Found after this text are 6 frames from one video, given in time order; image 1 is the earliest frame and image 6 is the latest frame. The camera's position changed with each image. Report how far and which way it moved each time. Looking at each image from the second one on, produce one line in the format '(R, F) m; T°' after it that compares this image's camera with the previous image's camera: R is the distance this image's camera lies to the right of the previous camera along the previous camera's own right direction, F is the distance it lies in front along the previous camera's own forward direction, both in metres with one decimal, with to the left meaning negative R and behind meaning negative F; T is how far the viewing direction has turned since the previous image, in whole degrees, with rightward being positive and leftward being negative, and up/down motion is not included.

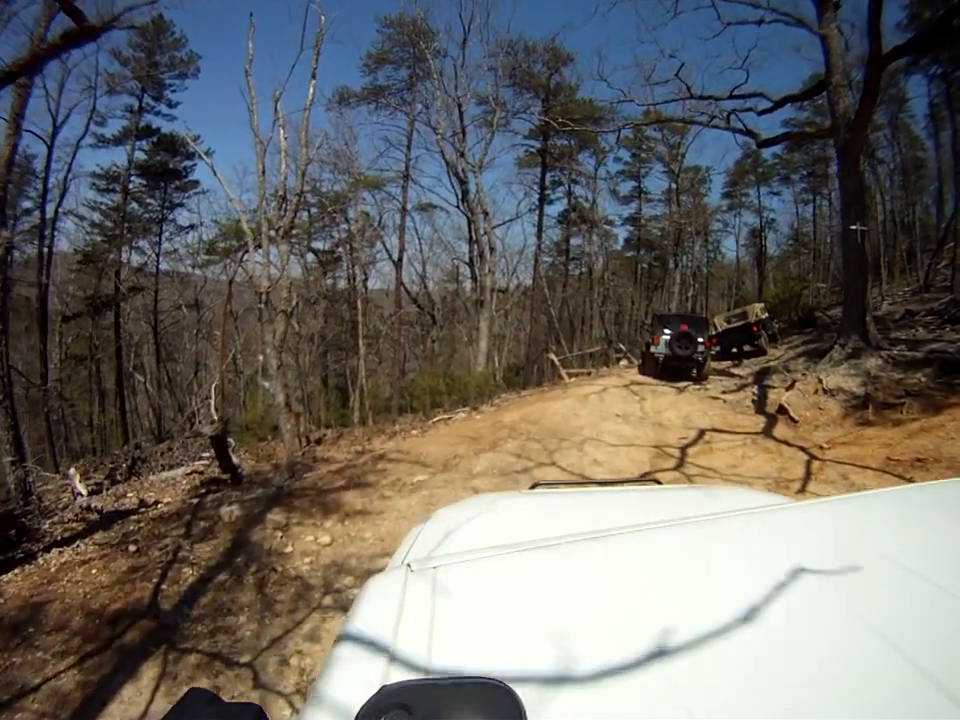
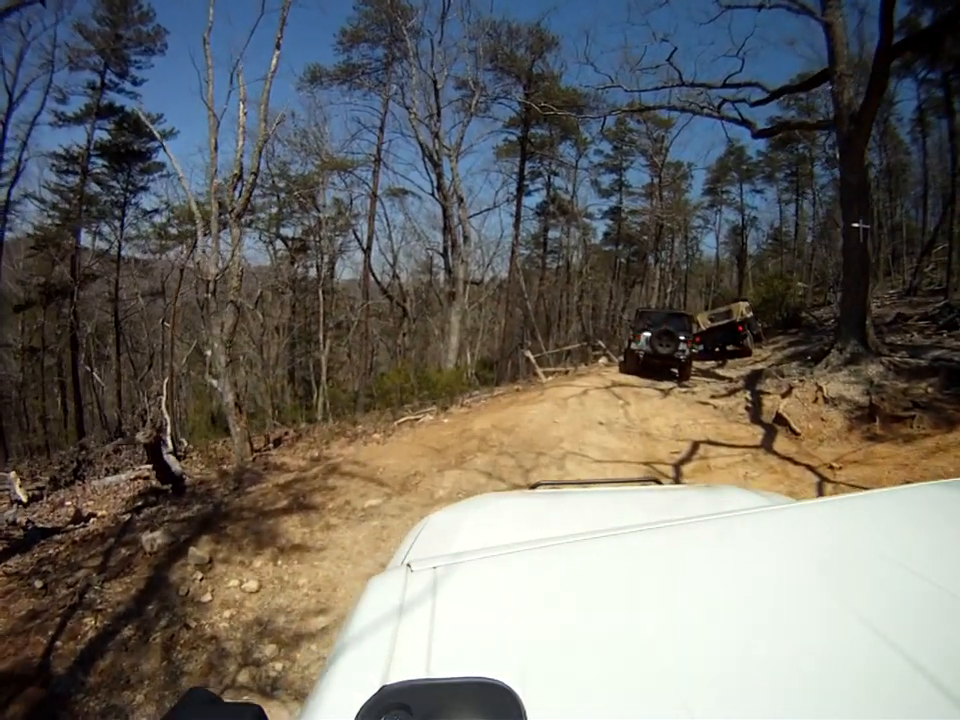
(+0.1, +0.9) m; +3°
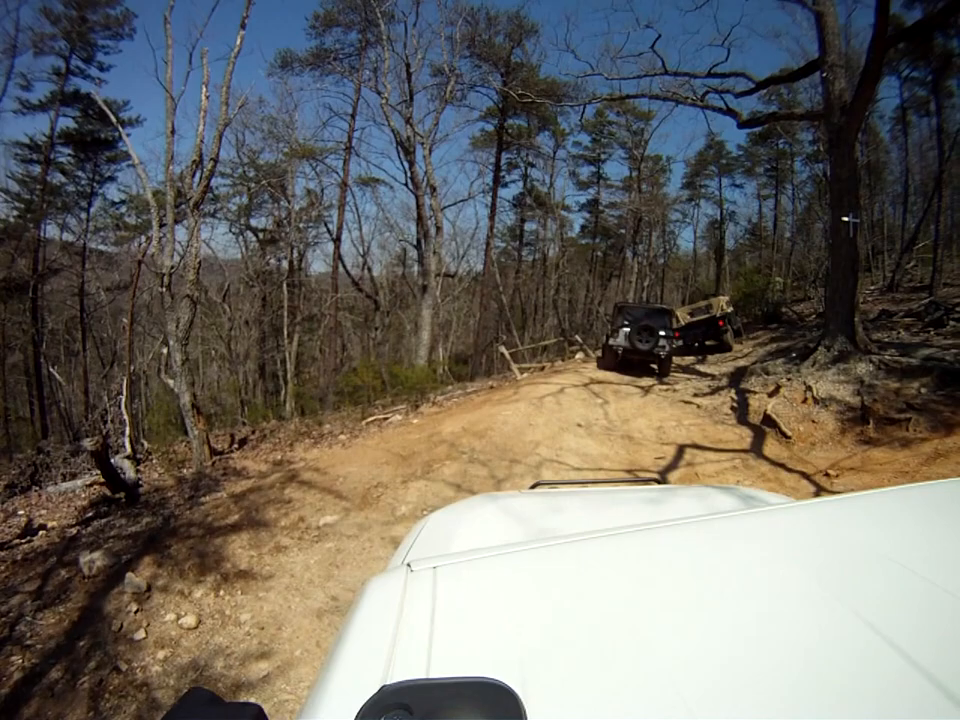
(+0.1, +0.5) m; +2°
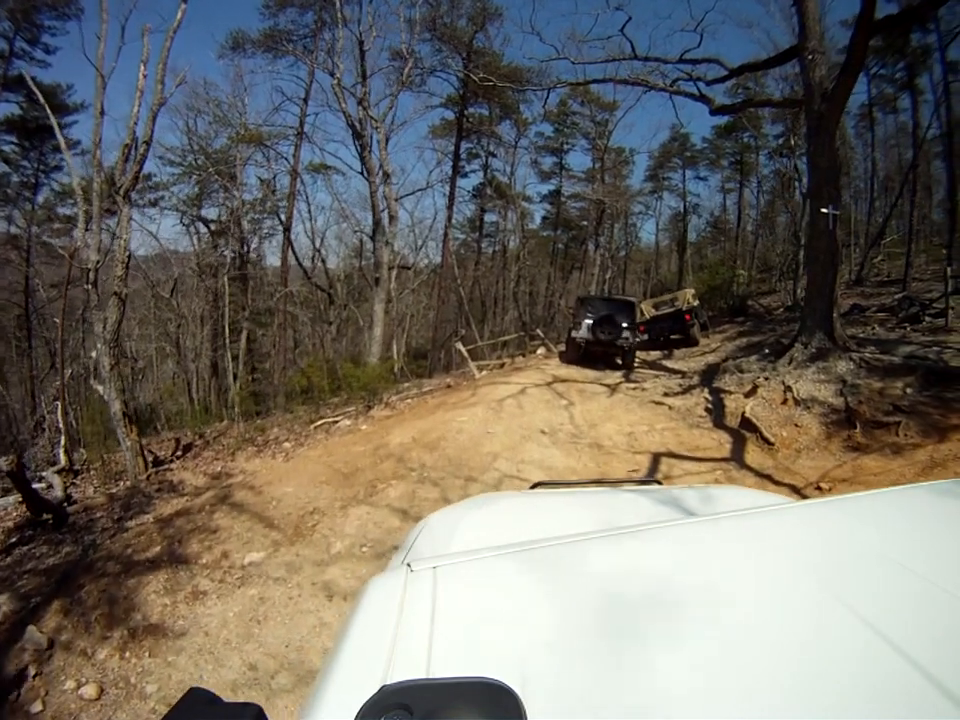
(+0.1, +0.7) m; +3°
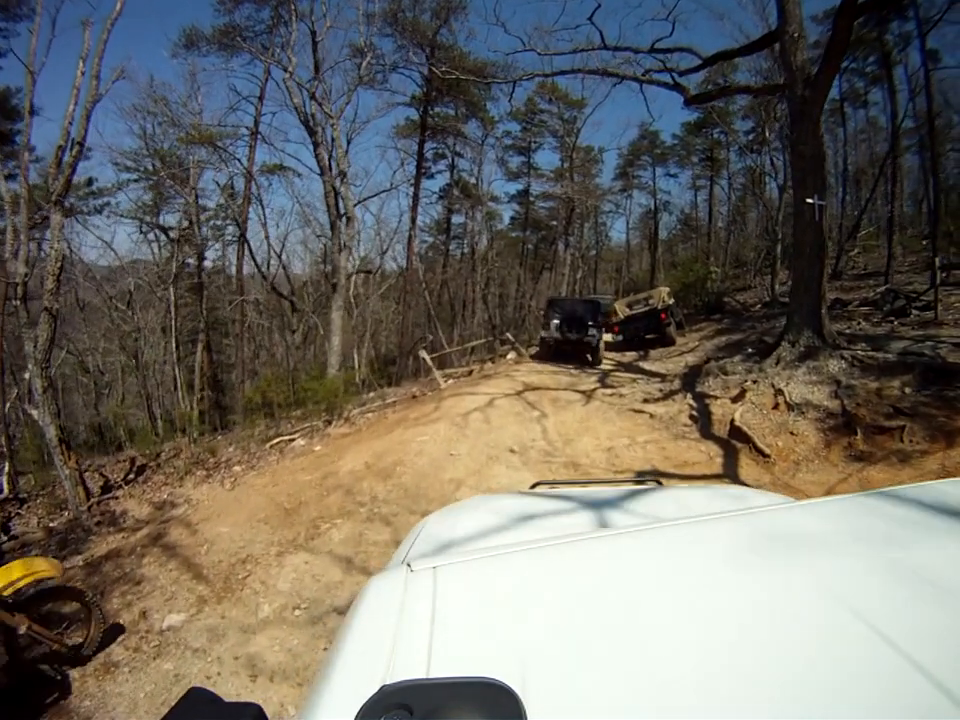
(+0.1, +0.6) m; +2°
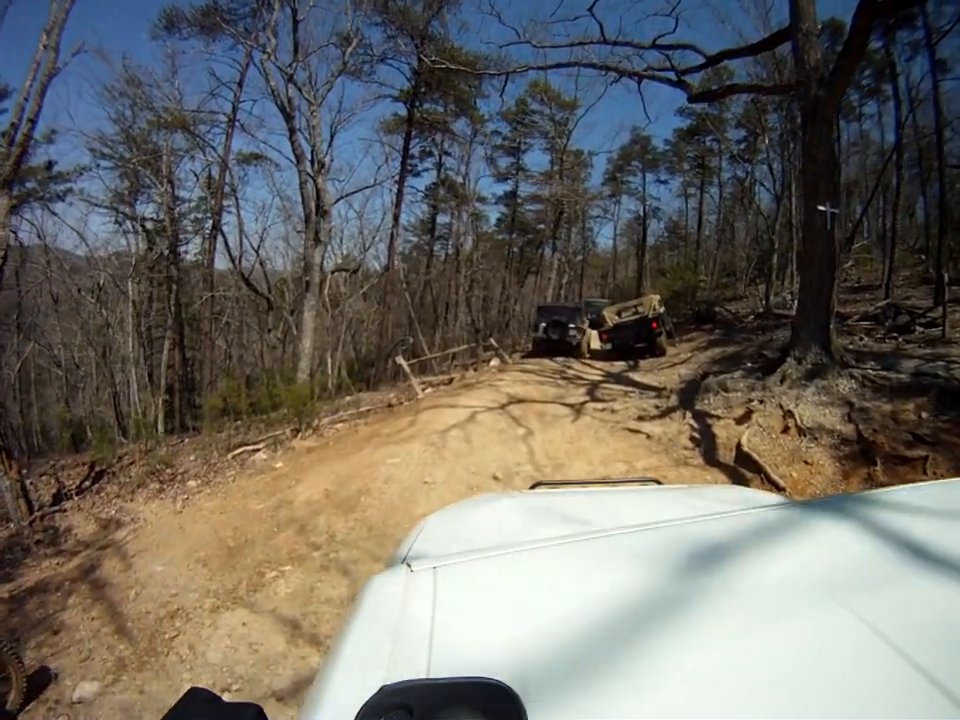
(0.0, +0.6) m; +2°
